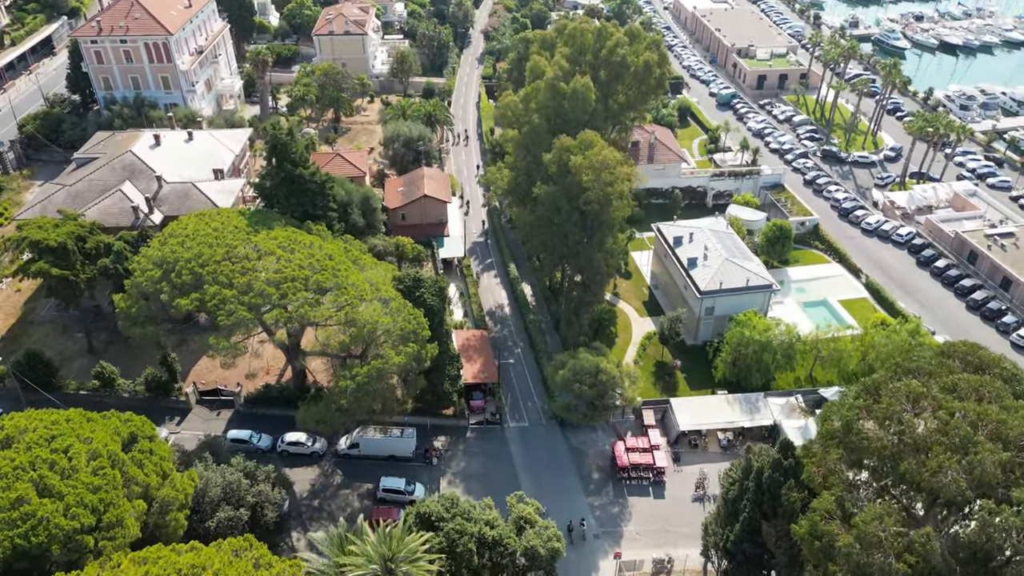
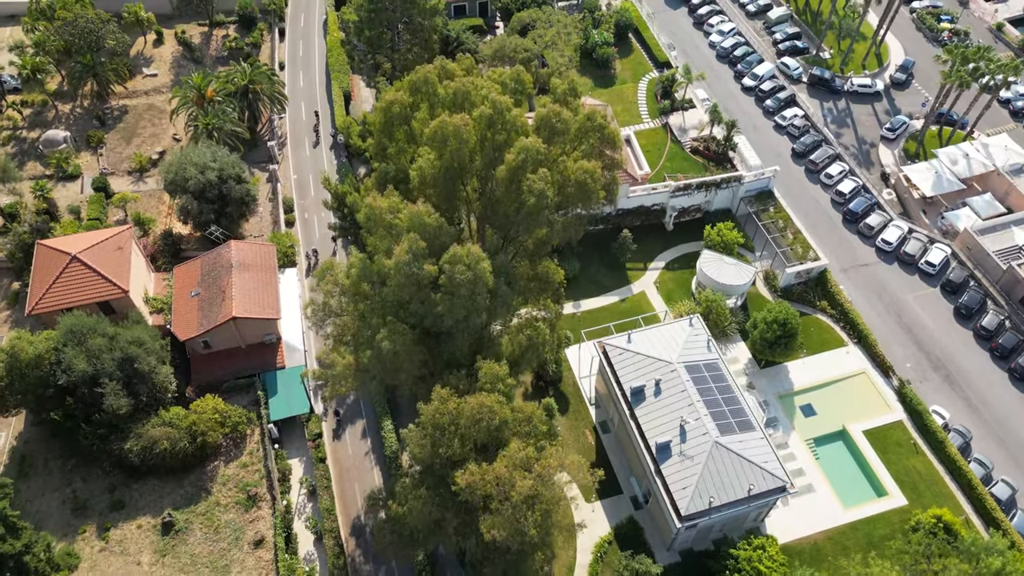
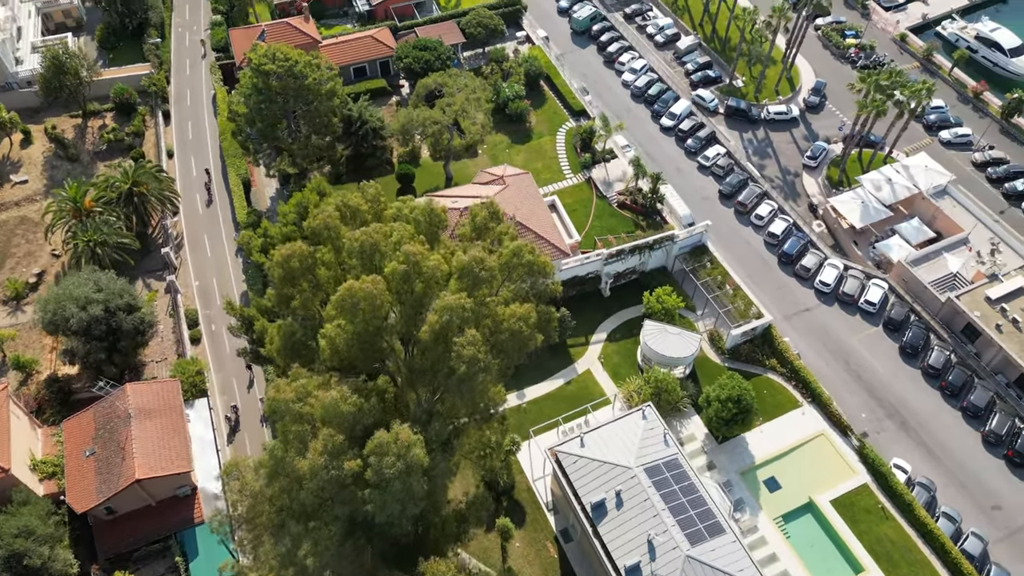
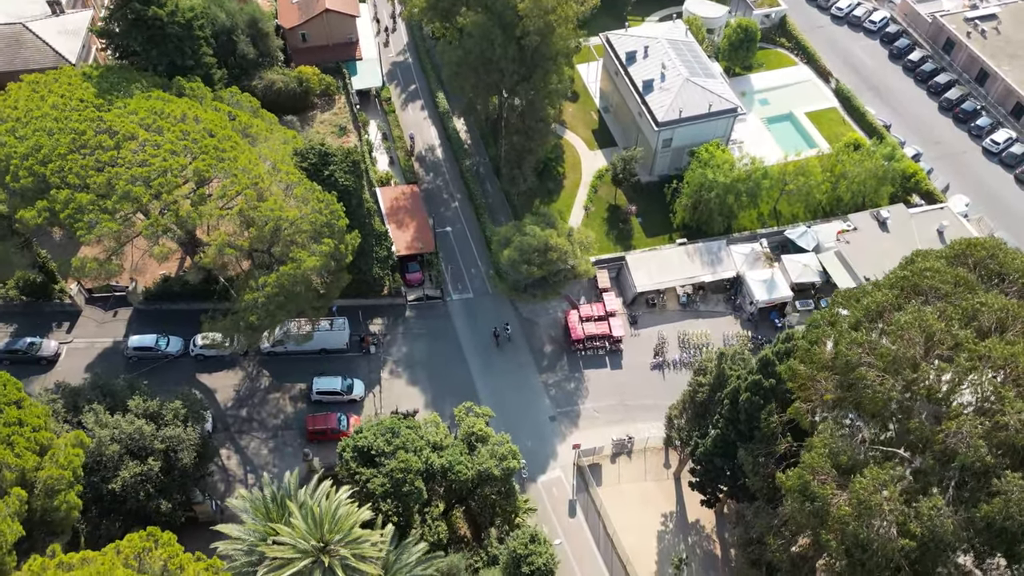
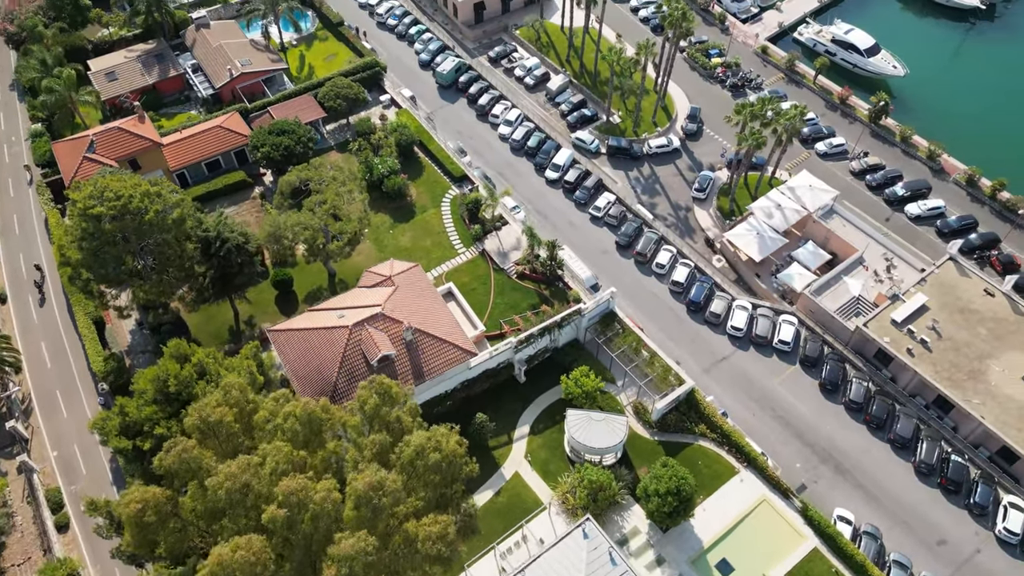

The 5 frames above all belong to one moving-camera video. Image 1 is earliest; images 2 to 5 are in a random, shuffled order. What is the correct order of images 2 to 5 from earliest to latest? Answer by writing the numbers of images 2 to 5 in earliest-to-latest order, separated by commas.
4, 2, 3, 5
